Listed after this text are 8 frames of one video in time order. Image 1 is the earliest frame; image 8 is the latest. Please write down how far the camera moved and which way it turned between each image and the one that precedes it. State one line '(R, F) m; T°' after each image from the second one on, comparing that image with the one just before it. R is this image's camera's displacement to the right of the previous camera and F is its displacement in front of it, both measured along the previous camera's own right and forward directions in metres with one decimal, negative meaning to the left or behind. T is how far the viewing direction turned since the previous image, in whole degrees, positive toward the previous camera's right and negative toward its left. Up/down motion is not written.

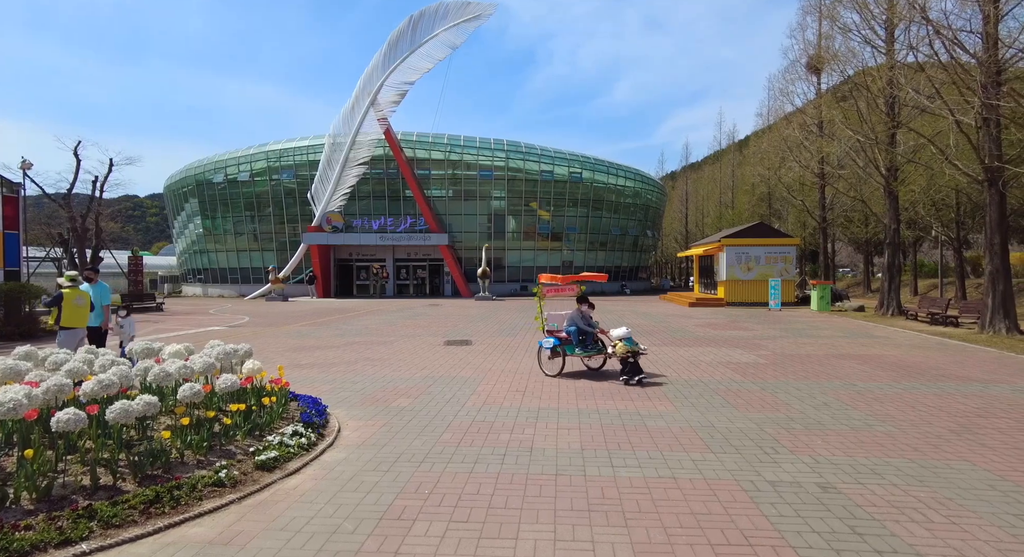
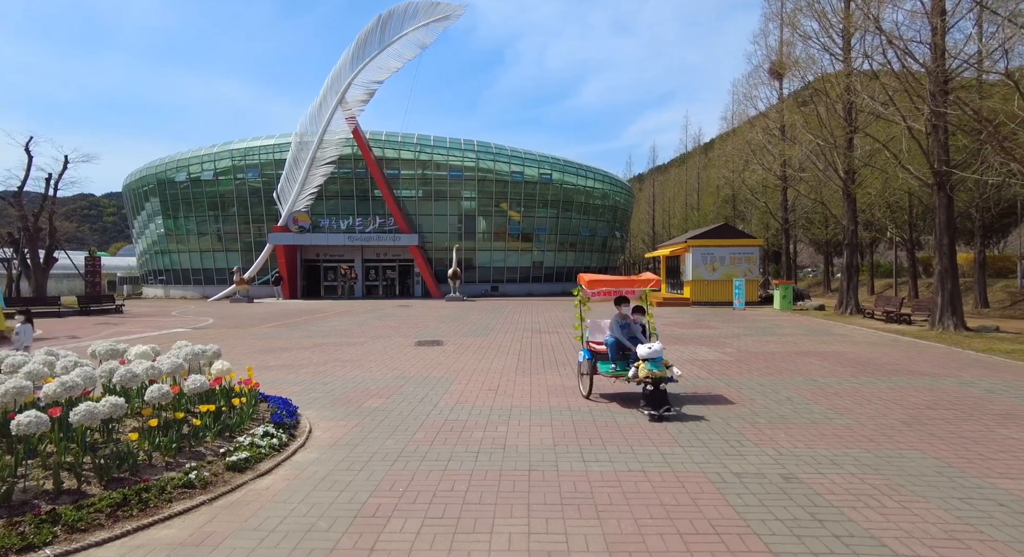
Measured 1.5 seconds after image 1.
(0.0, -0.1) m; +3°
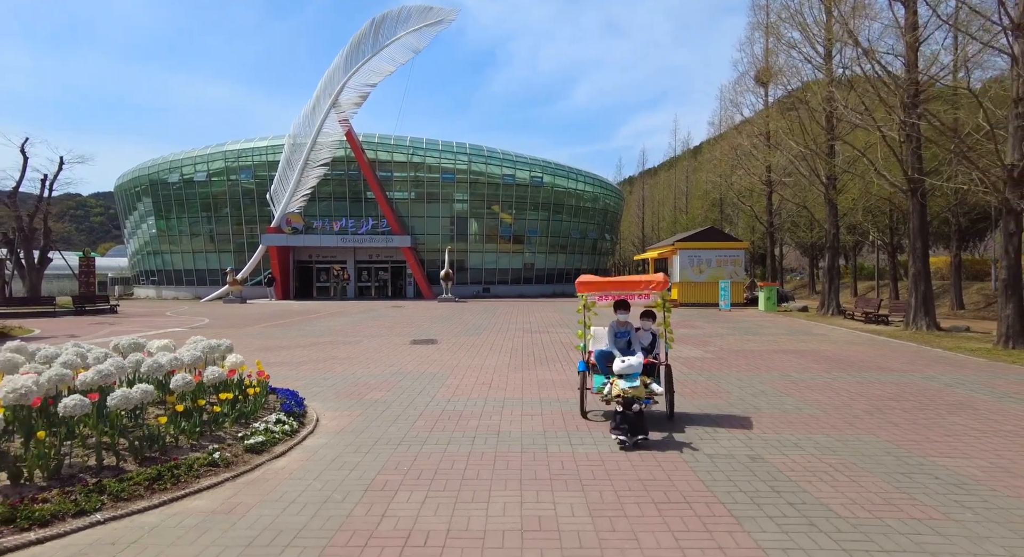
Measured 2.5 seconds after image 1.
(0.0, -0.5) m; +1°
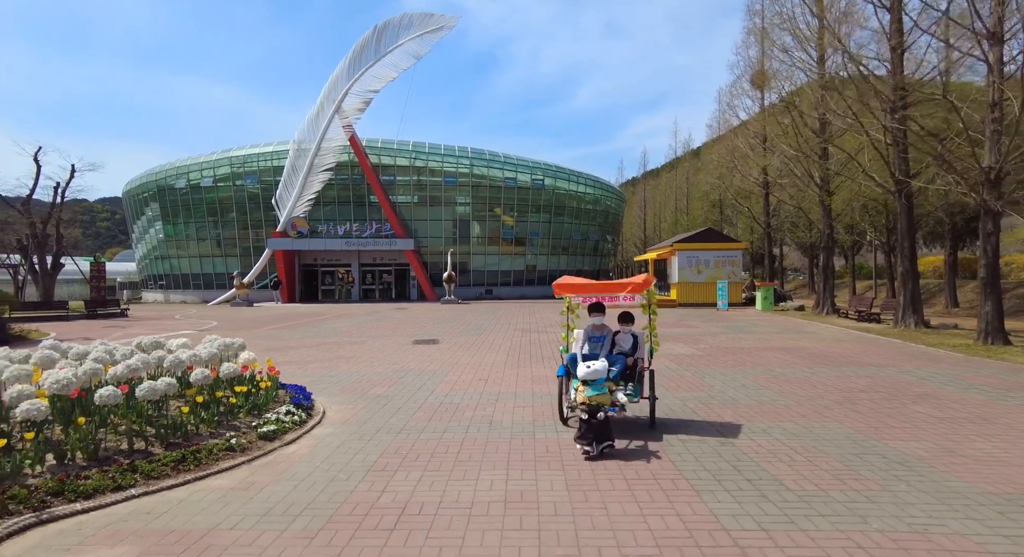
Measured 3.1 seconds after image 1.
(+0.2, -0.5) m; 0°
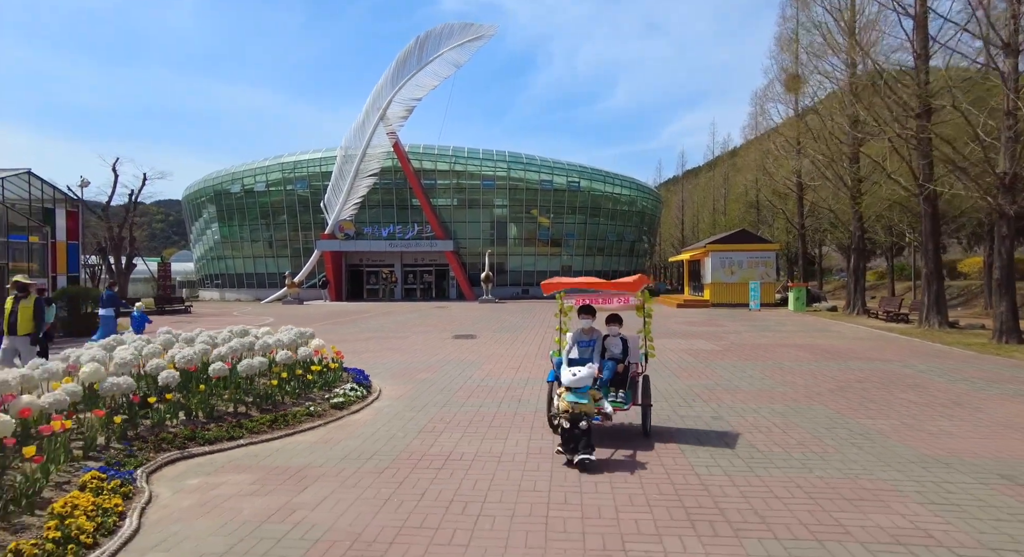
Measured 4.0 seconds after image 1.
(+0.2, -1.3) m; -4°
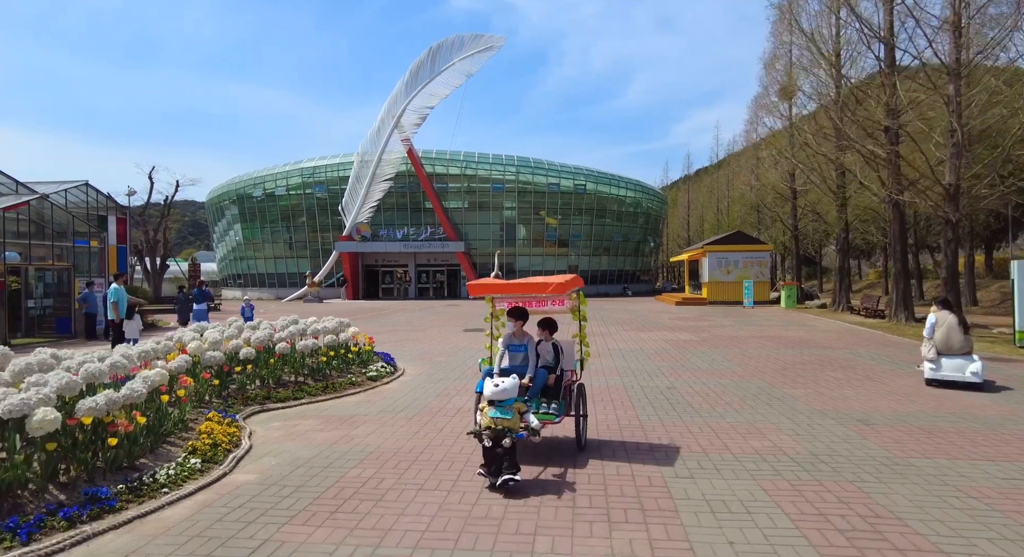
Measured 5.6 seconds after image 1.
(+0.2, -2.0) m; -1°
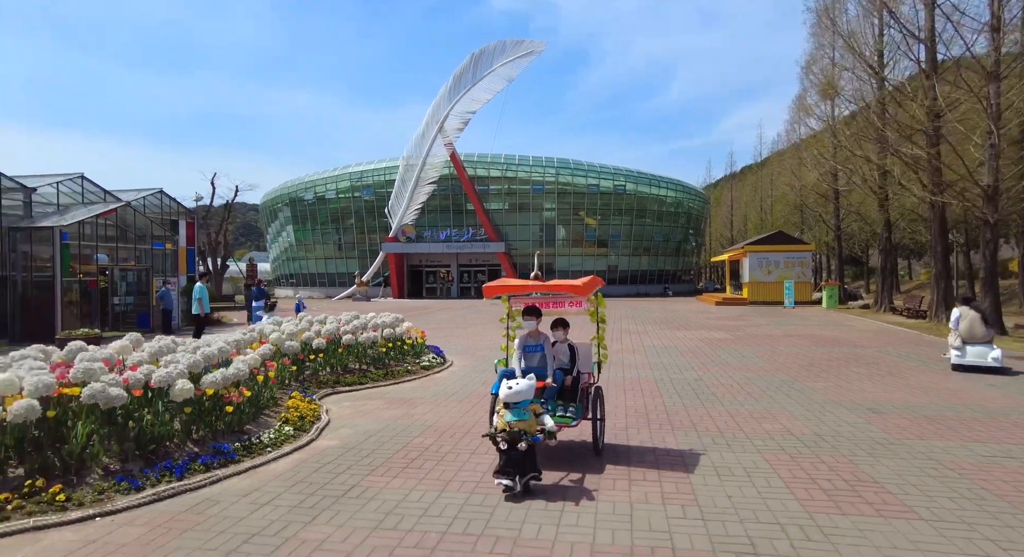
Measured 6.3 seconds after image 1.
(0.0, -1.0) m; -4°
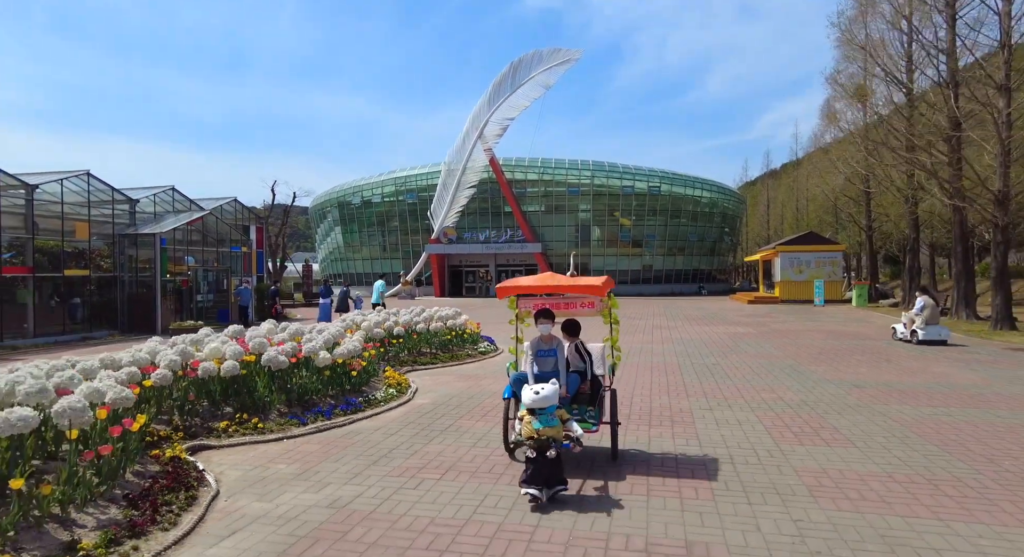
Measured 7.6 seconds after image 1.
(-0.2, -2.0) m; -4°
